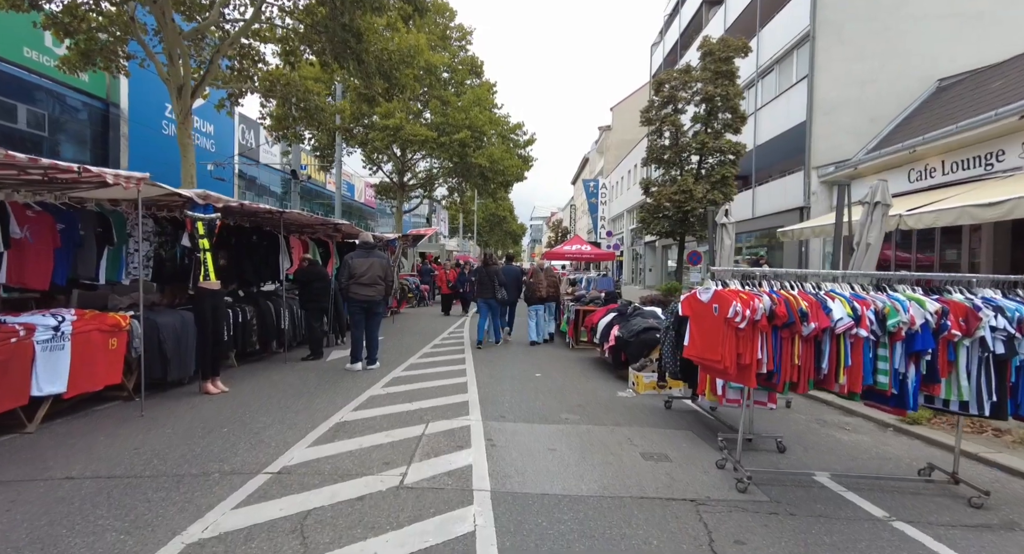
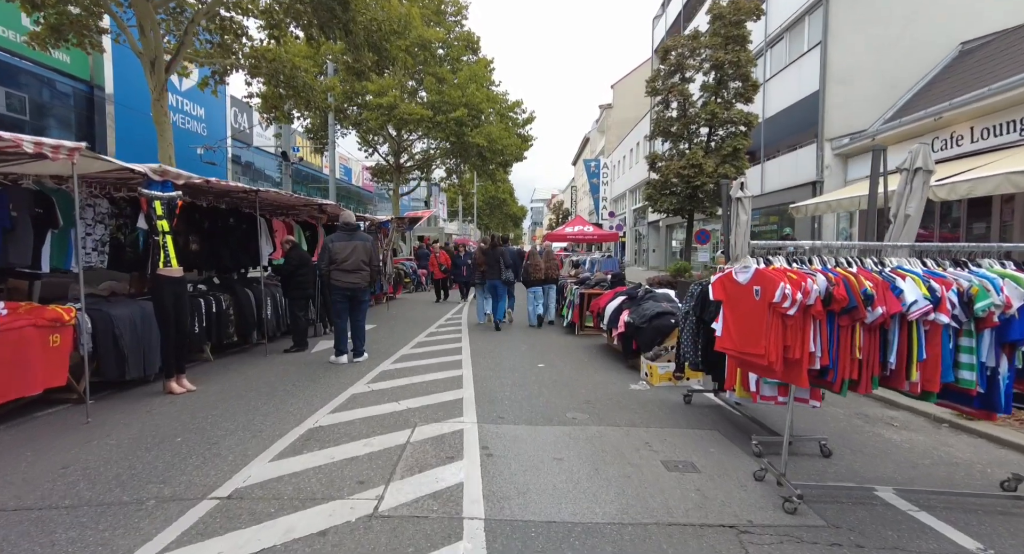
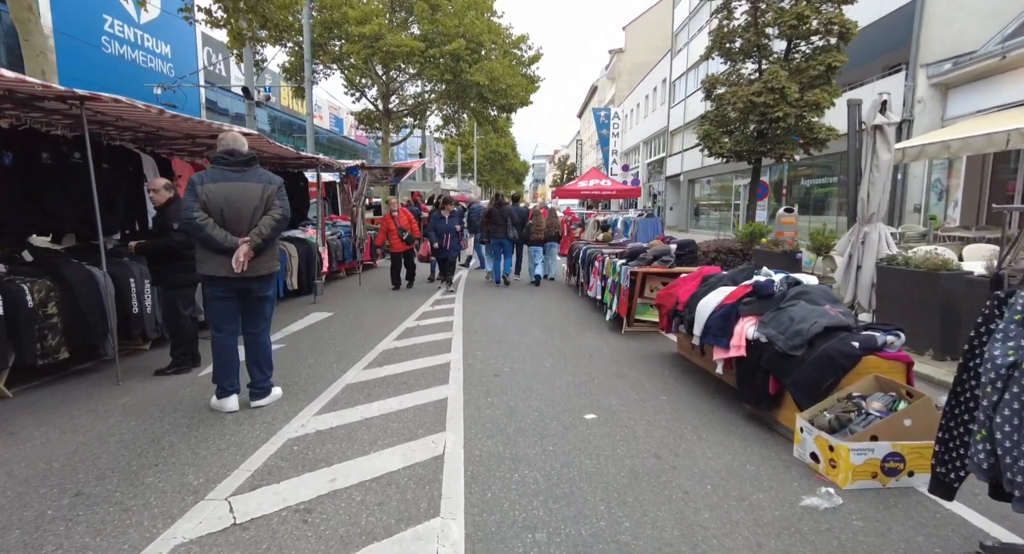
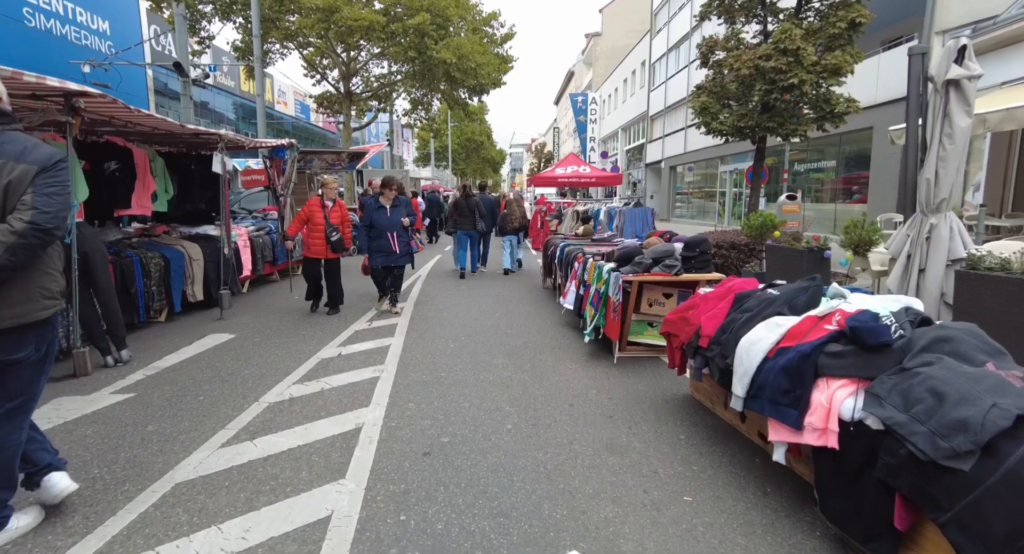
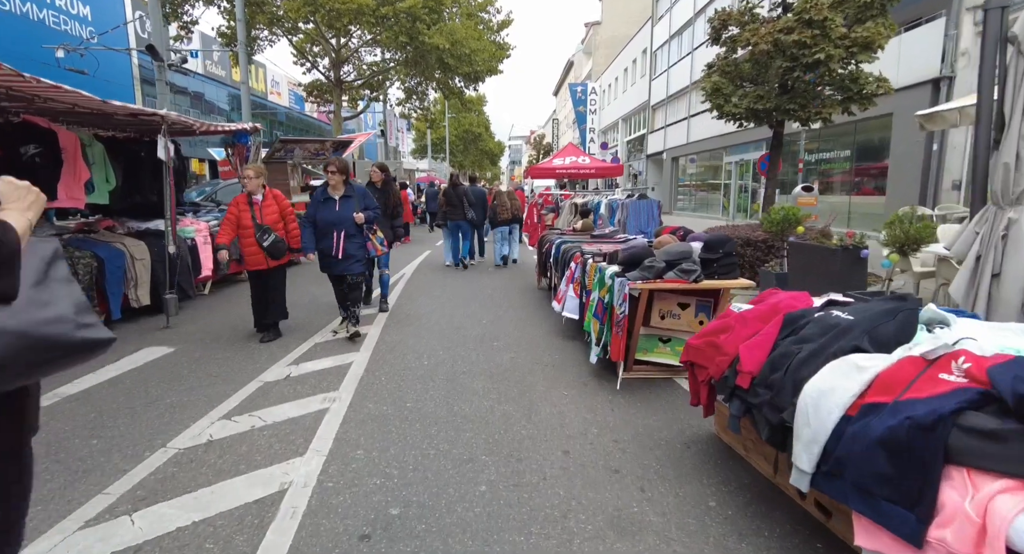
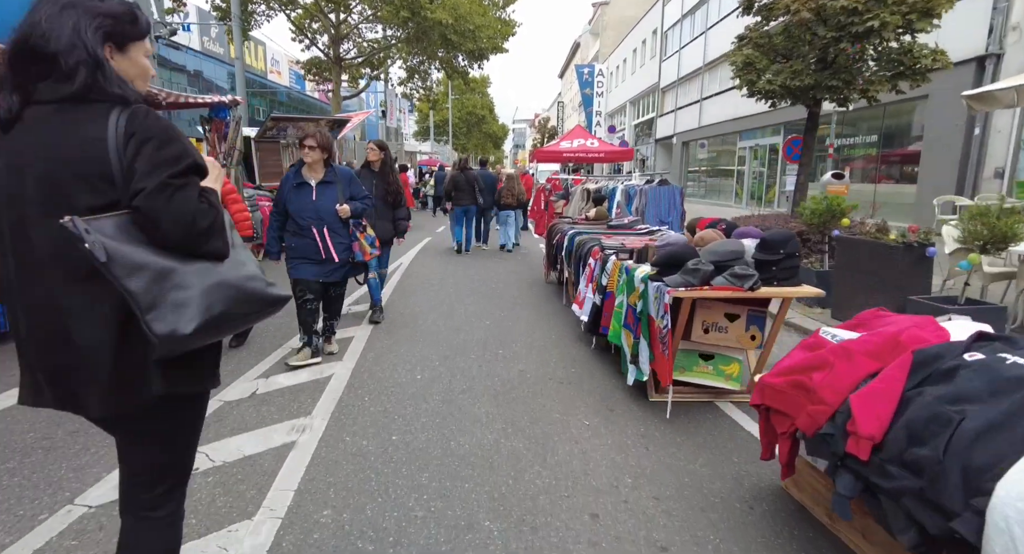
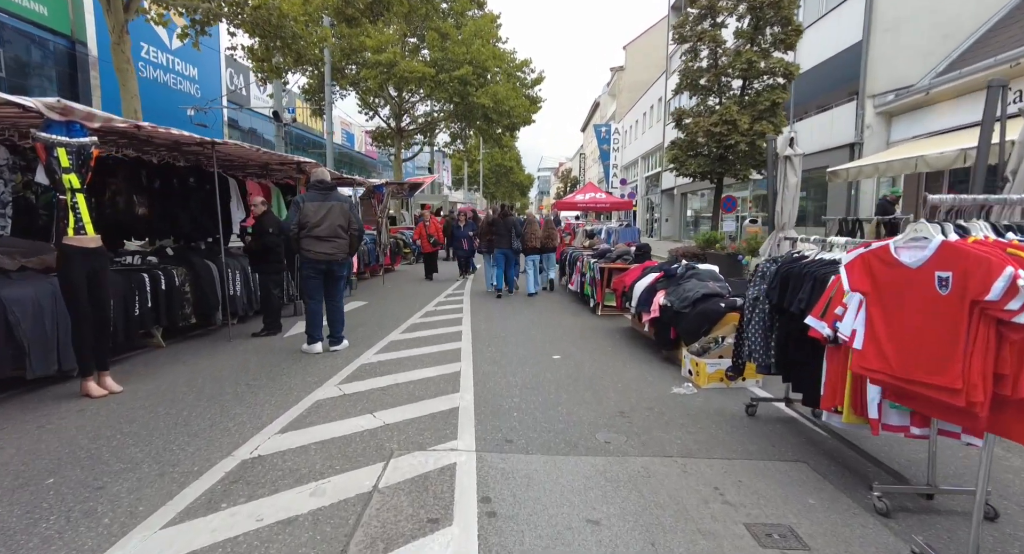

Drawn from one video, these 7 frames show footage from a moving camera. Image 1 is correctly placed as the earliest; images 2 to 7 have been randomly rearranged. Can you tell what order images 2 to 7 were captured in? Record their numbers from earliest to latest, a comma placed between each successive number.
2, 7, 3, 4, 5, 6
